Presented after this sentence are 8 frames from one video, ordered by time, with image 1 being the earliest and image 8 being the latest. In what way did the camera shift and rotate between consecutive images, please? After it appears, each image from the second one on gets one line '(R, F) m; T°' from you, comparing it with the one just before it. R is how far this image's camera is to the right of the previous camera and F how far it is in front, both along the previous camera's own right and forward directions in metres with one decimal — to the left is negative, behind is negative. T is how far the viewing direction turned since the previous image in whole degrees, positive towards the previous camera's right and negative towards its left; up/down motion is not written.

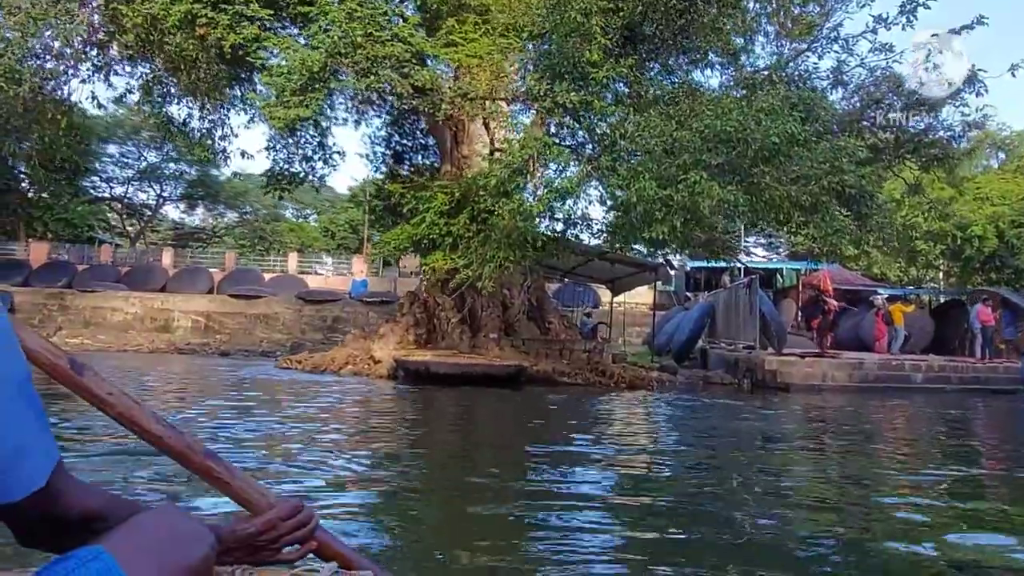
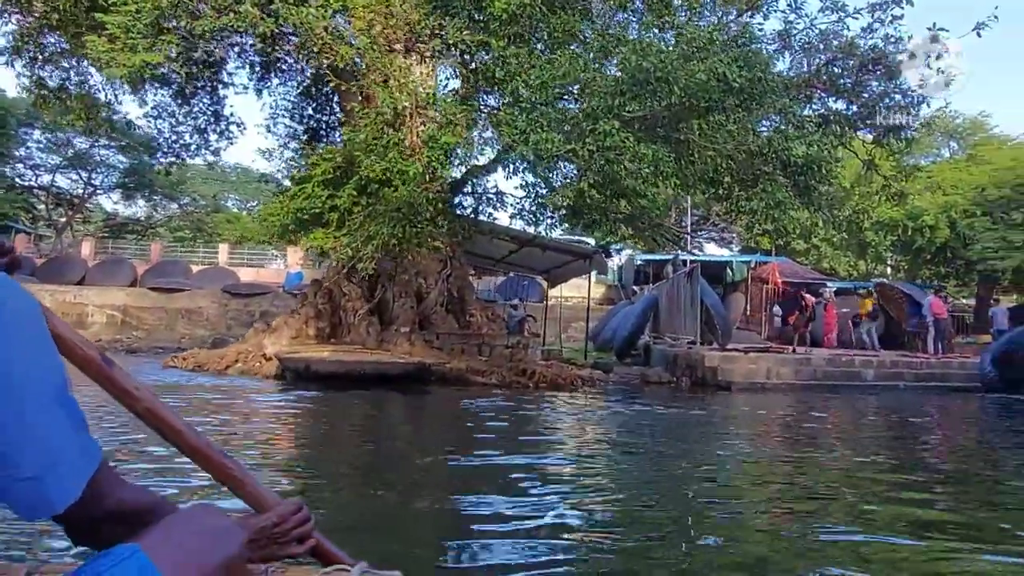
(+0.8, +1.6) m; +3°
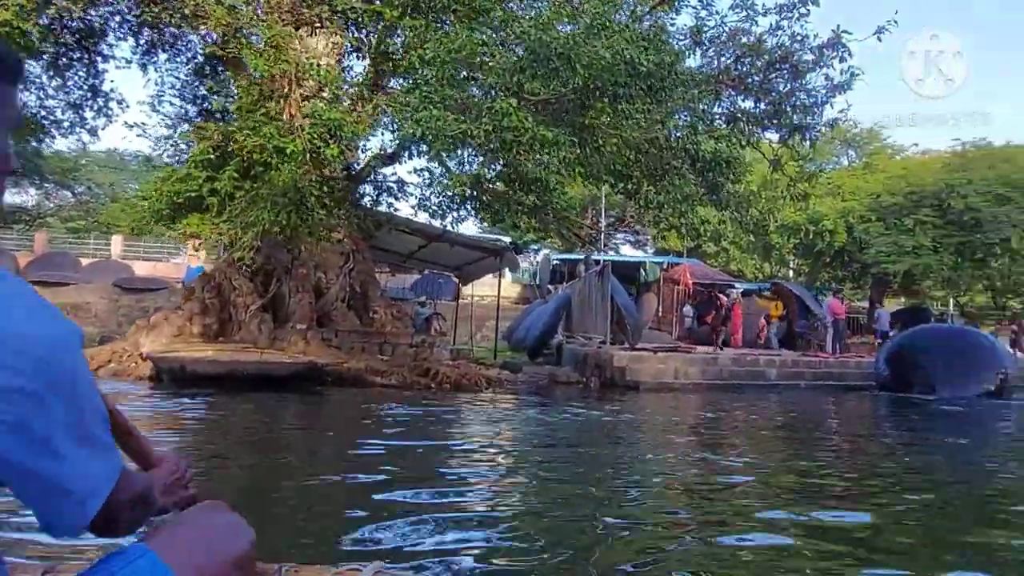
(+0.3, +0.5) m; +7°
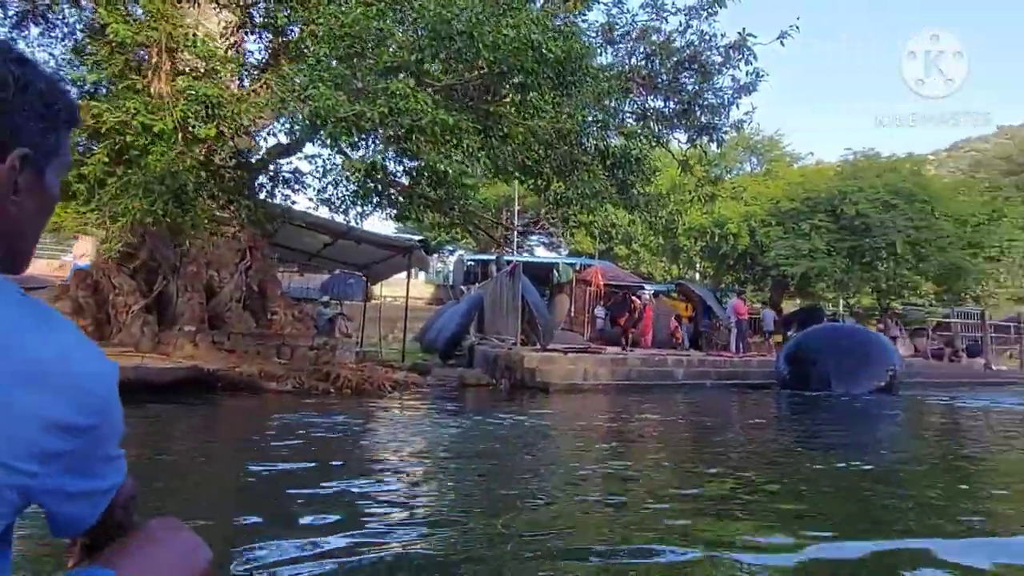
(+0.1, +0.4) m; +7°
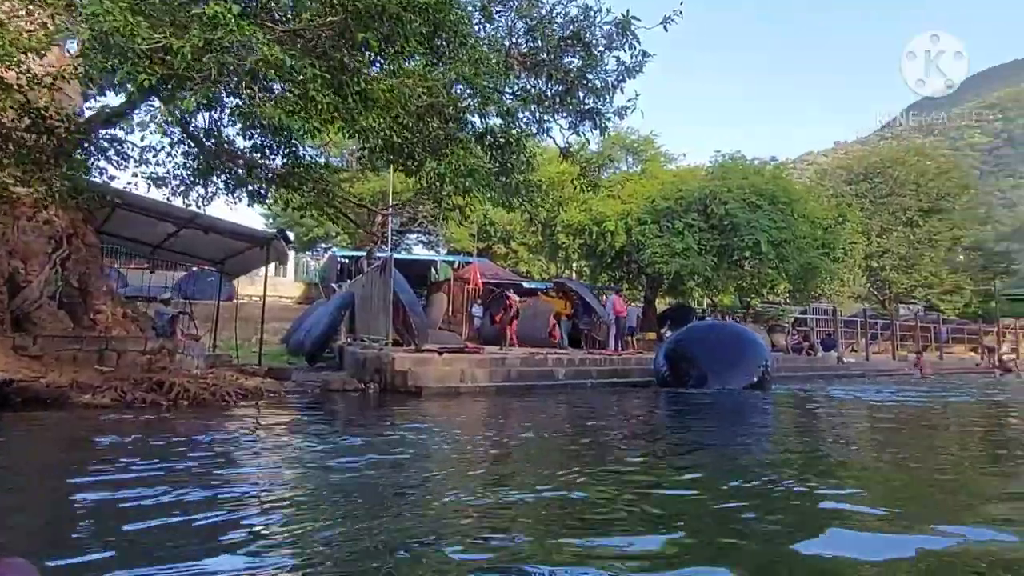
(+0.1, +0.9) m; +10°
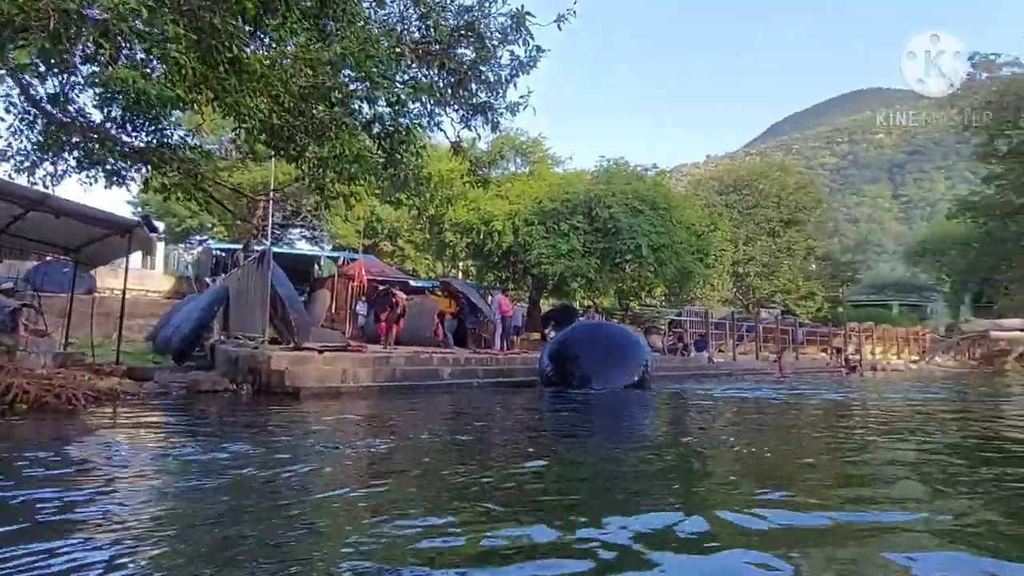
(0.0, +0.2) m; +9°
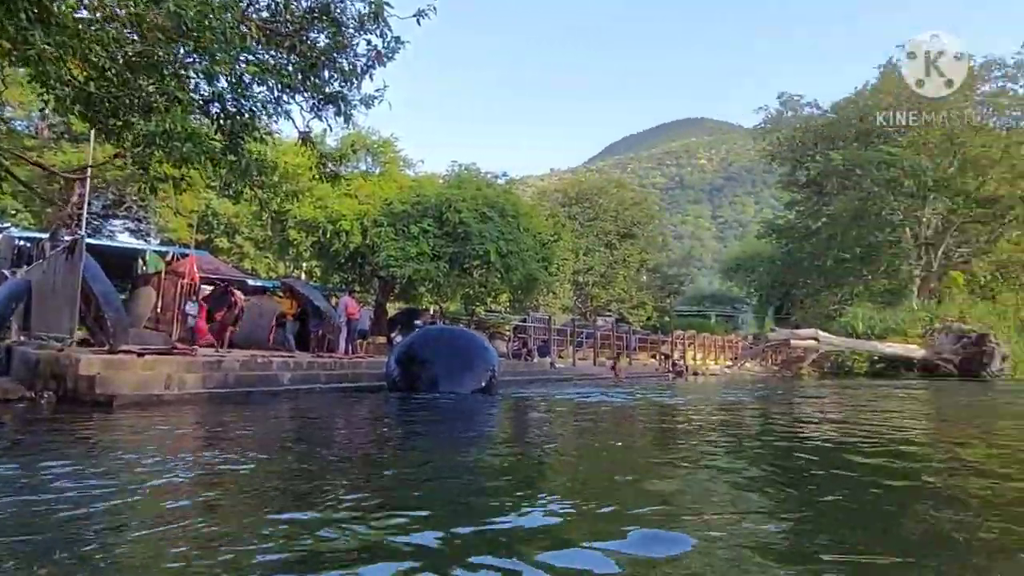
(-0.1, +0.2) m; +13°
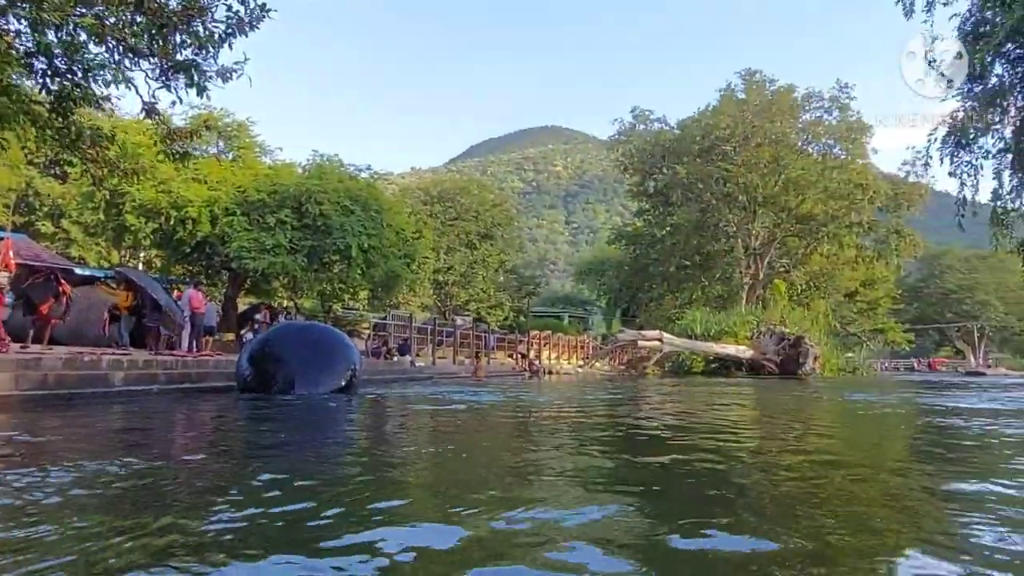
(-0.2, +0.2) m; +12°
